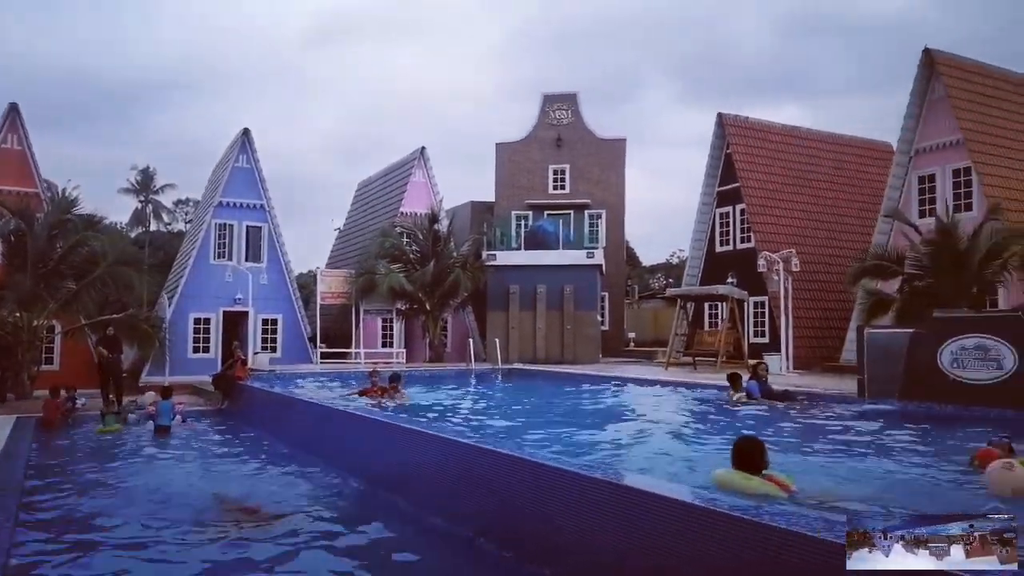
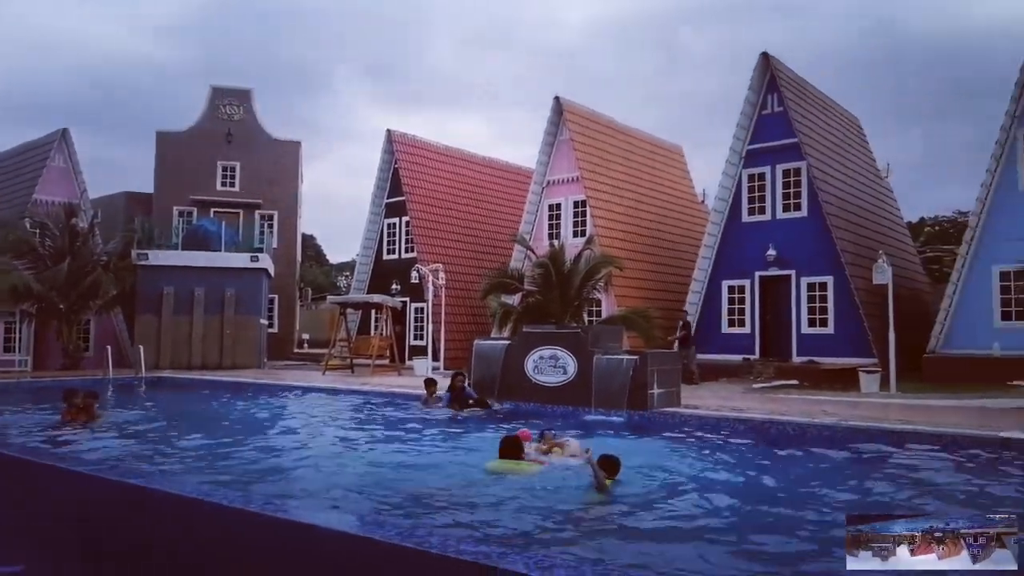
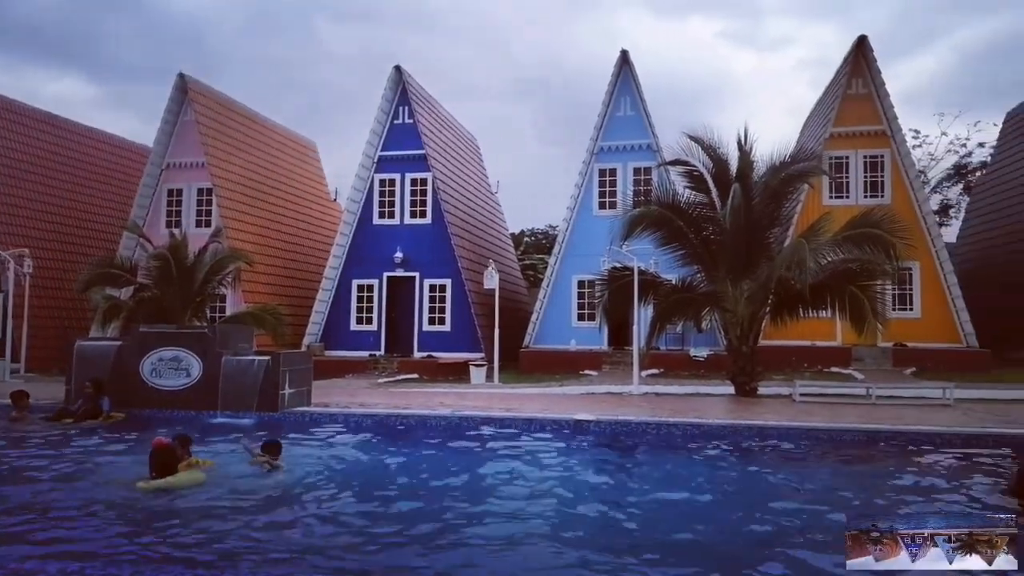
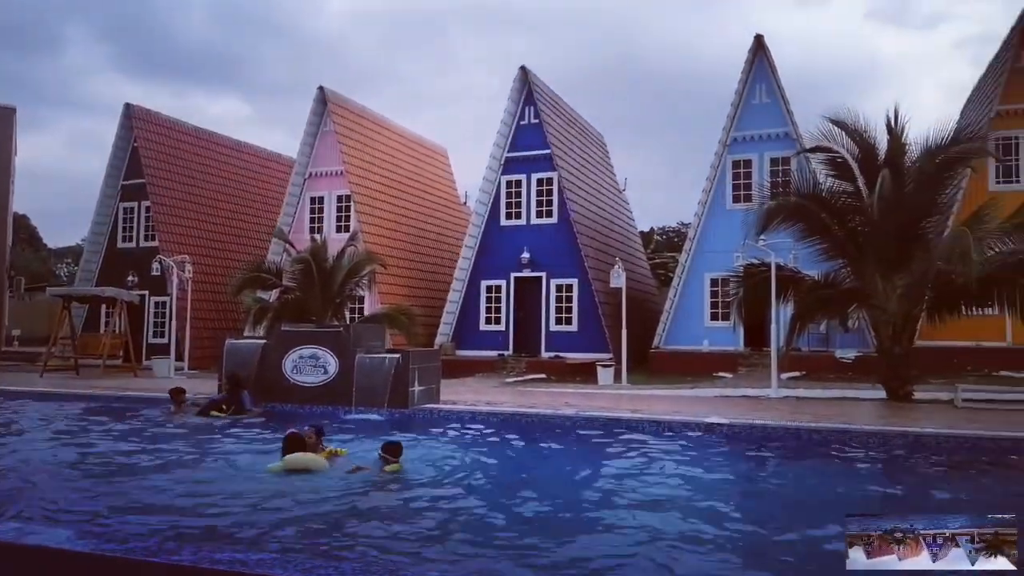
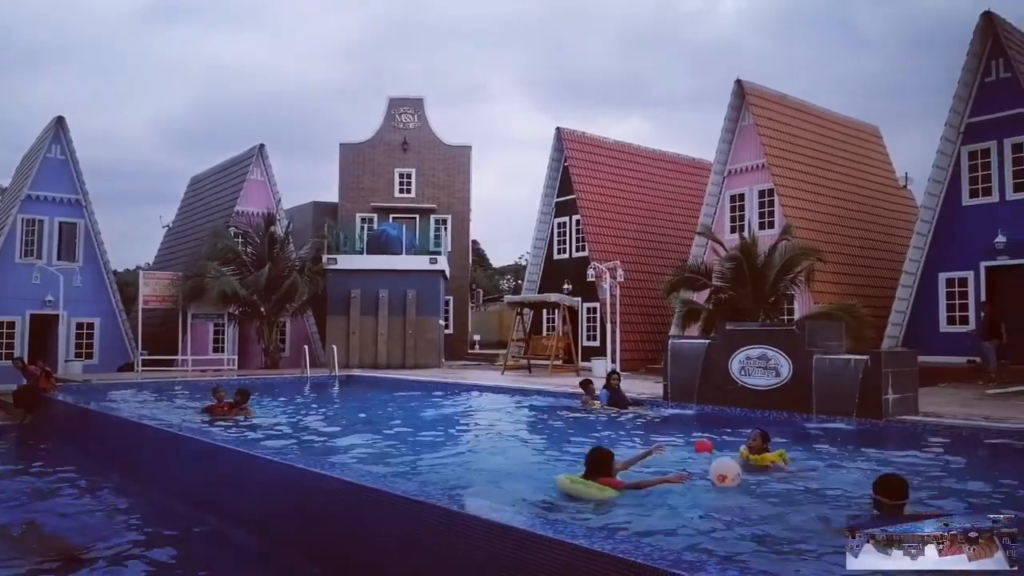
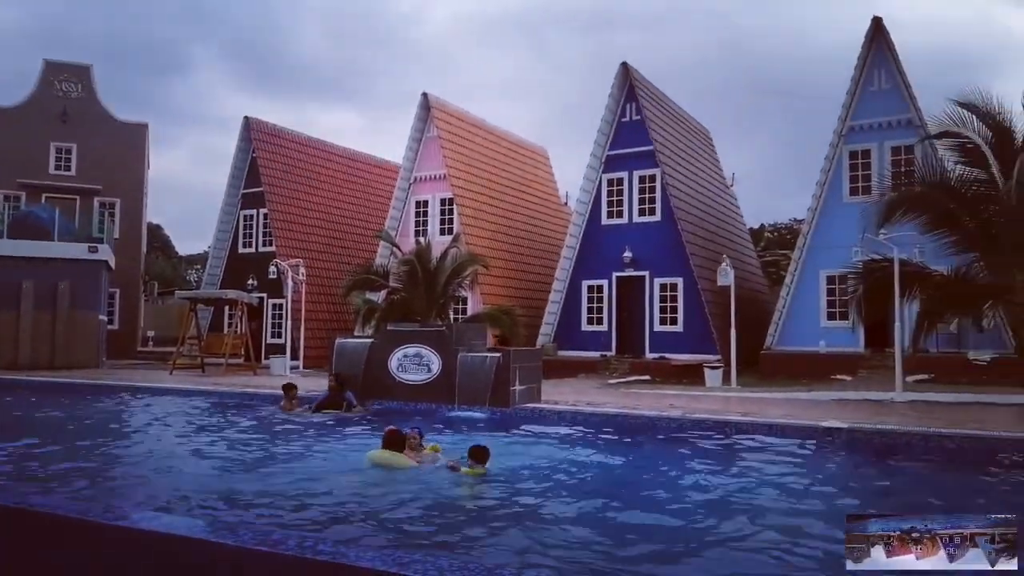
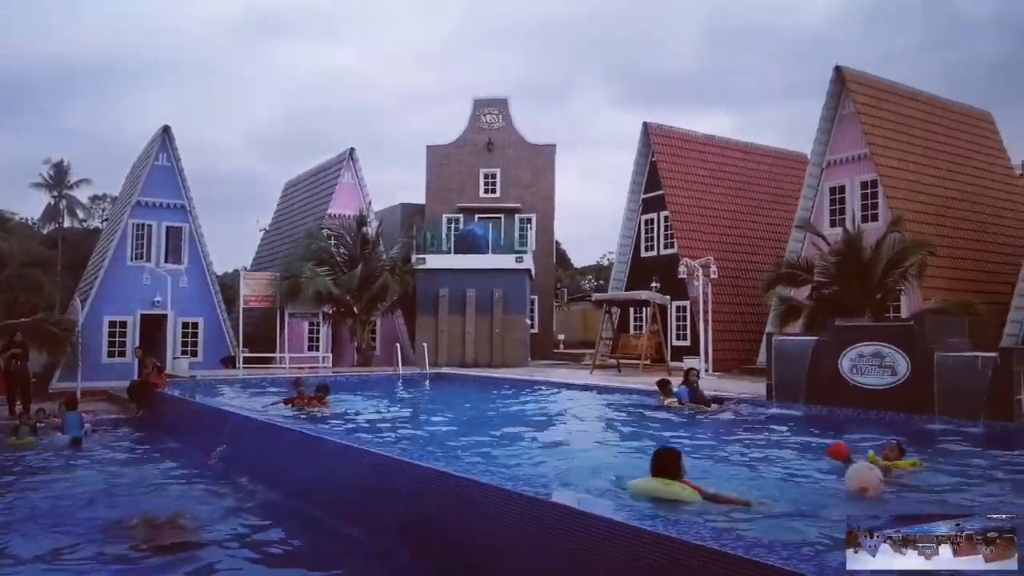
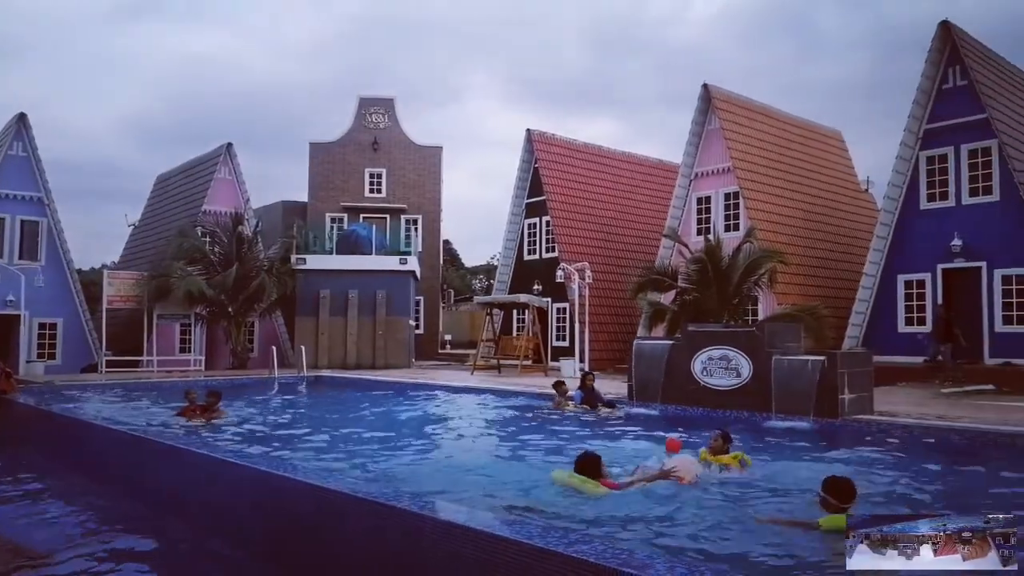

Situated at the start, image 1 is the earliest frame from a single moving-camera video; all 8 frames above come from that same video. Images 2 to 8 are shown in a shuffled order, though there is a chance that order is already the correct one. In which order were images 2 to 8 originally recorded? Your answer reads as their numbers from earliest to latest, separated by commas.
7, 5, 8, 2, 6, 4, 3
